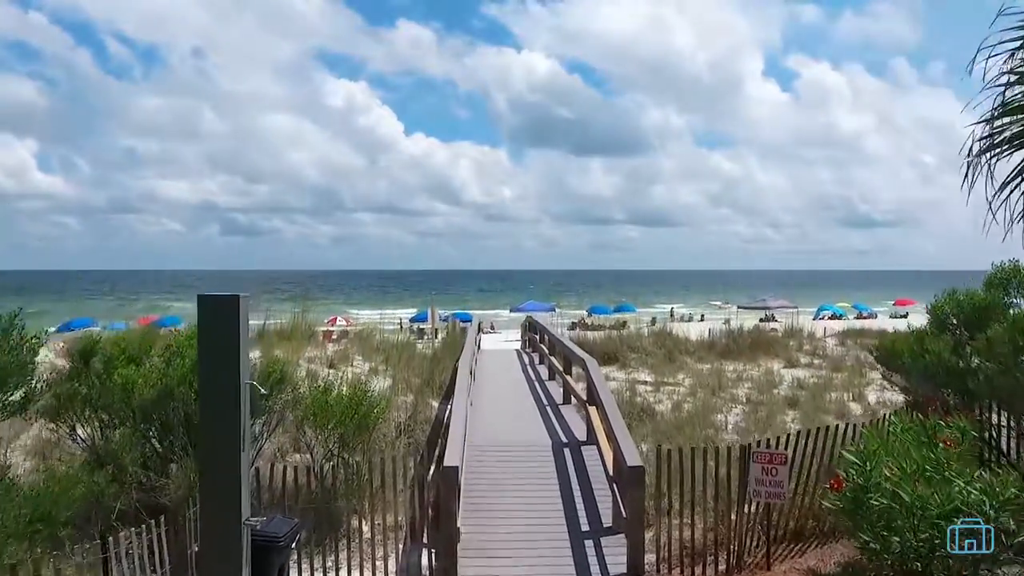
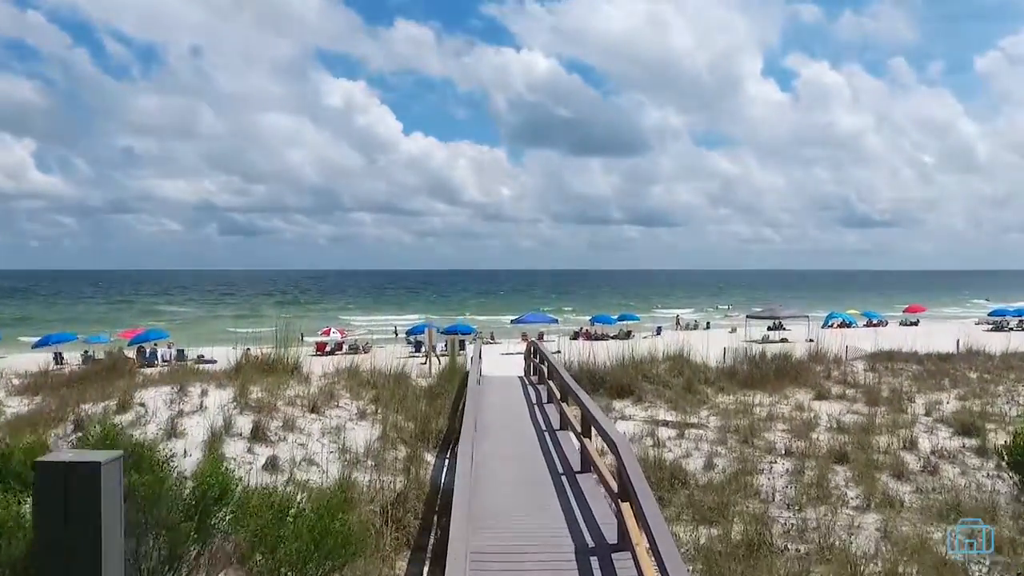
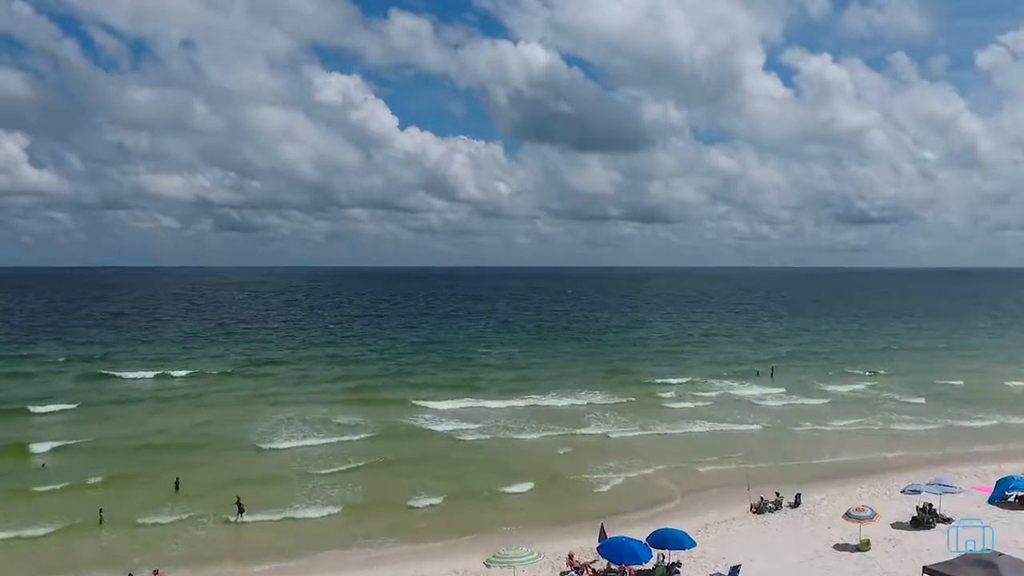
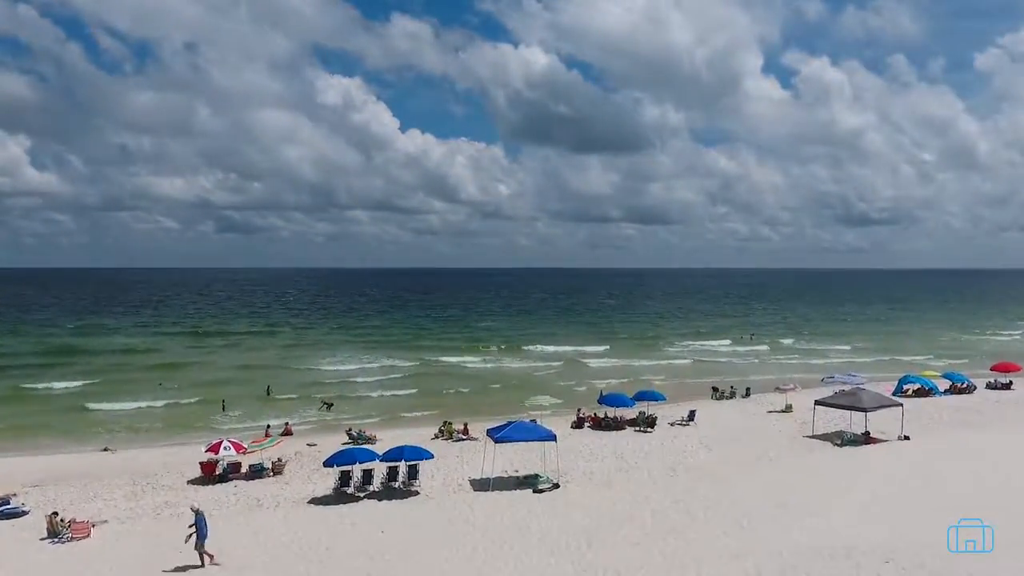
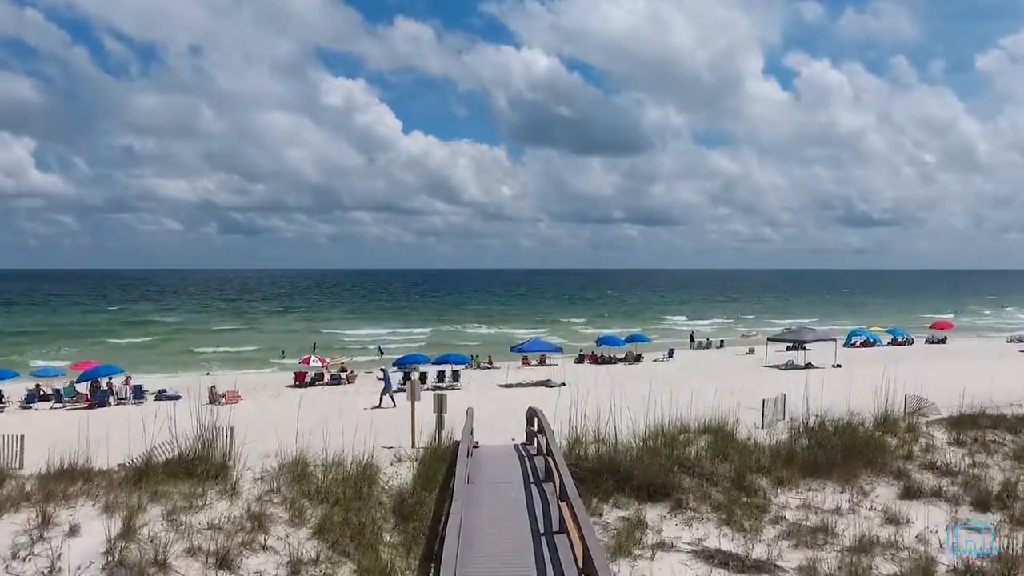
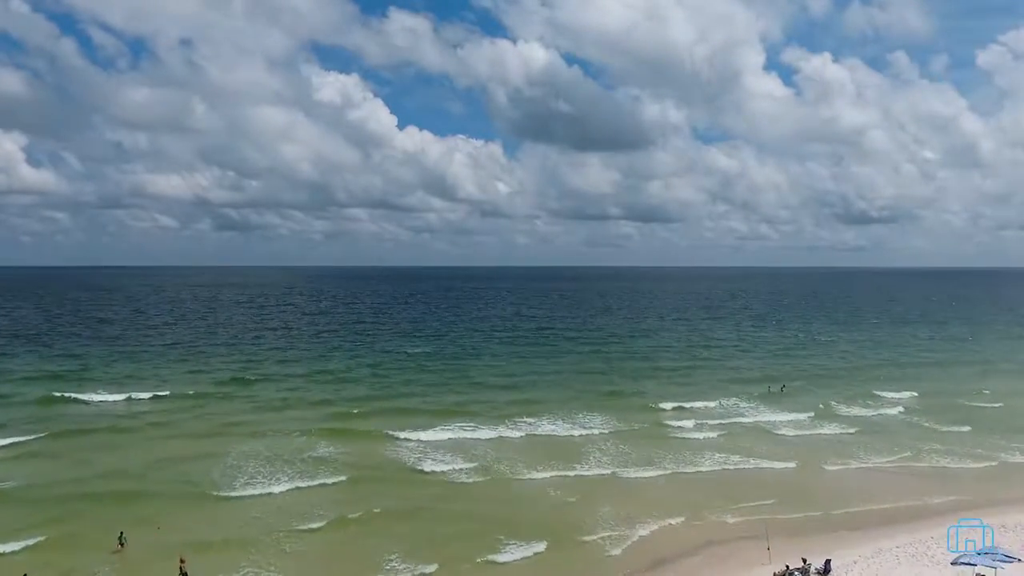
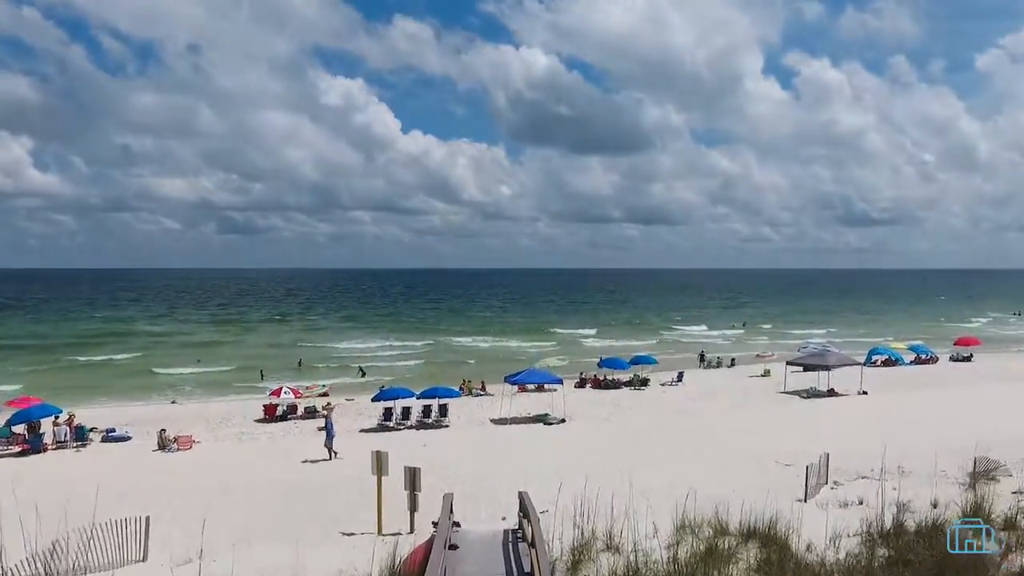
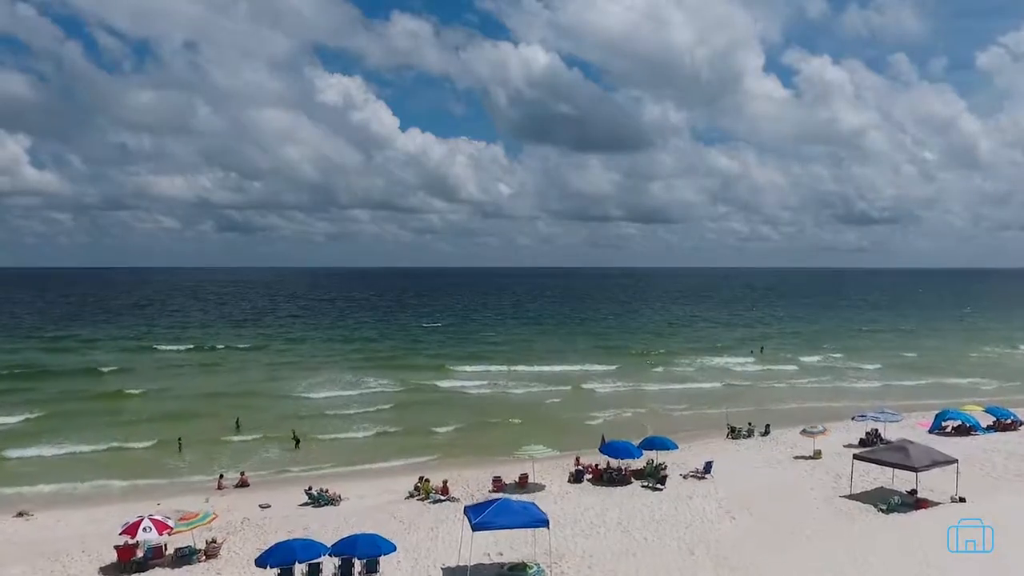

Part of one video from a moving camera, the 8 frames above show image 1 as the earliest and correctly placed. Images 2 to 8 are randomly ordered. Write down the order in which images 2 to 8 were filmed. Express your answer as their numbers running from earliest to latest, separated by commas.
2, 5, 7, 4, 8, 3, 6
